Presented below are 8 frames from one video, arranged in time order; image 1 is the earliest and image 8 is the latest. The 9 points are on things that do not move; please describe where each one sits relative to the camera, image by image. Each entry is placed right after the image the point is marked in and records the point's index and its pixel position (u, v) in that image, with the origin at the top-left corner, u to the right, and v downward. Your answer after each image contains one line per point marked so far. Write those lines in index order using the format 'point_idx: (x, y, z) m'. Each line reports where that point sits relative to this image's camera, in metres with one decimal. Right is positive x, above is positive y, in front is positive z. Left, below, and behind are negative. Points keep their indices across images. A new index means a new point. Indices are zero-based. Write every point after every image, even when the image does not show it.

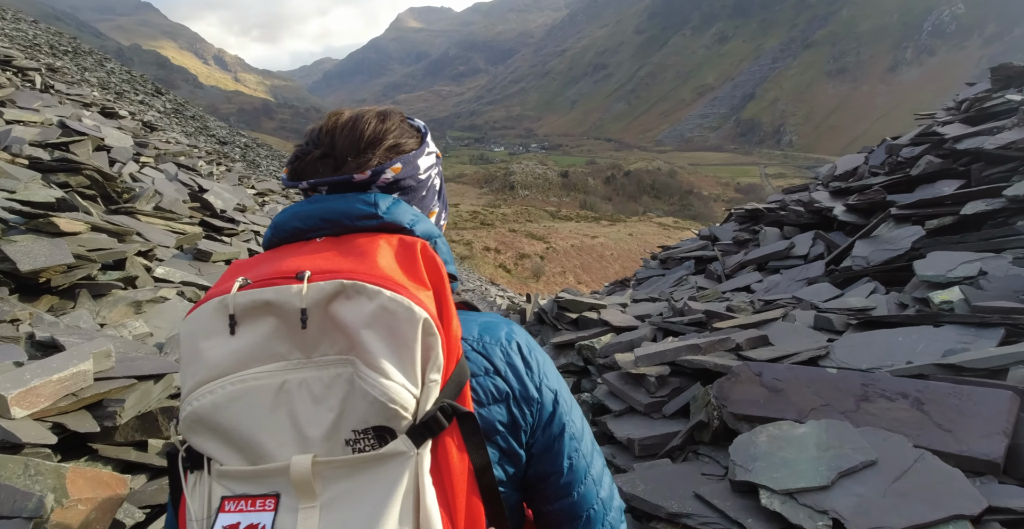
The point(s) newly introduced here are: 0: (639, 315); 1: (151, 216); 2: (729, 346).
0: (+1.8, -0.7, +8.8) m
1: (-5.5, +0.8, +9.6) m
2: (+2.0, -0.8, +5.6) m
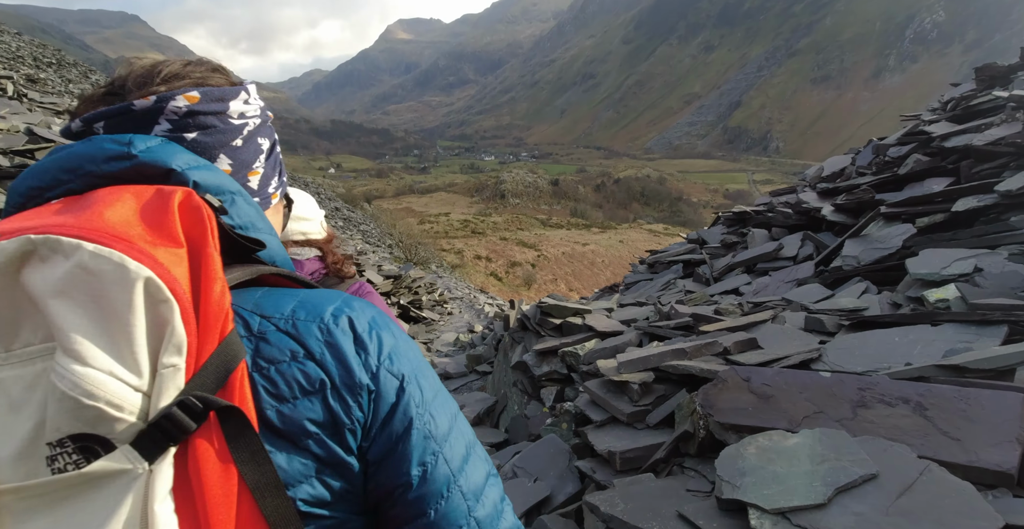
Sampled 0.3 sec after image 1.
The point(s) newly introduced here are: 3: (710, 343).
0: (+1.6, -0.8, +8.4) m
1: (-5.8, +0.7, +9.2) m
2: (+1.8, -0.7, +5.3) m
3: (+1.7, -0.7, +5.3) m
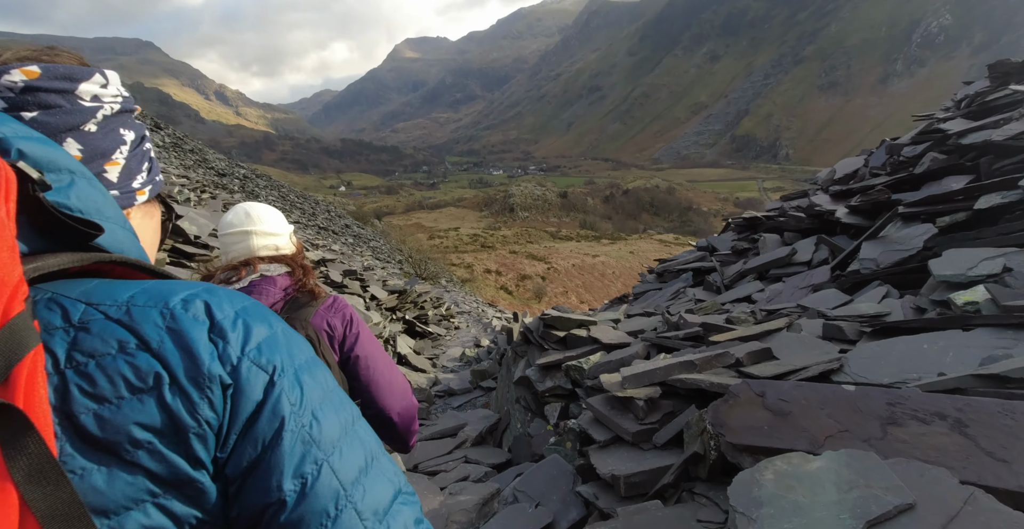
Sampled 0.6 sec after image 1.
0: (+1.6, -0.9, +8.1) m
1: (-5.8, +0.4, +9.0) m
2: (+1.7, -0.8, +4.9) m
3: (+1.7, -0.7, +5.0) m
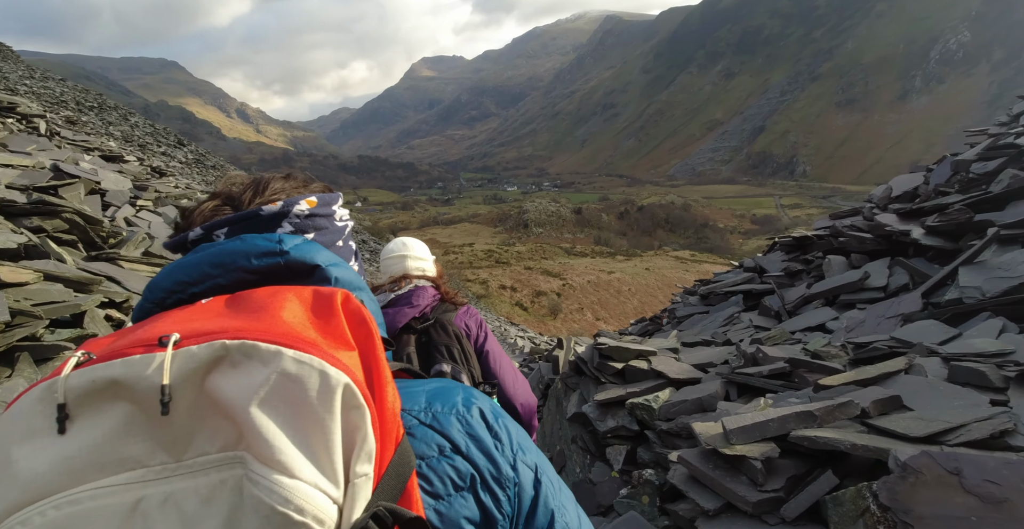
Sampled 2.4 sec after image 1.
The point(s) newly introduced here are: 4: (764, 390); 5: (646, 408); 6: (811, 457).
0: (+2.2, -1.2, +7.3) m
1: (-5.1, +0.1, +8.4) m
2: (+2.3, -1.0, +4.2) m
3: (+2.3, -1.0, +4.2) m
4: (+2.5, -1.3, +6.0) m
5: (+1.4, -1.5, +6.2) m
6: (+2.0, -1.3, +4.0) m
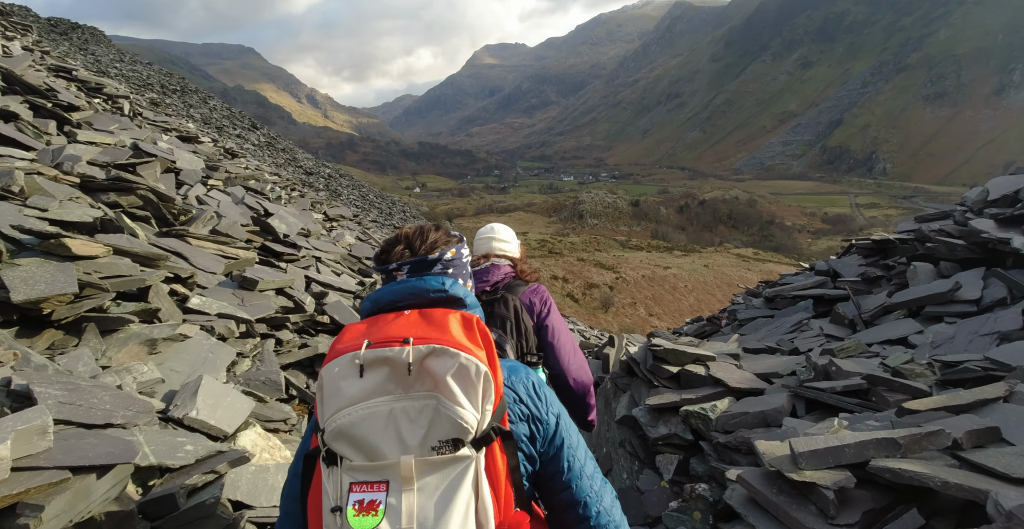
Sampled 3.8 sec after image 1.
0: (+2.8, -1.2, +6.9) m
1: (-4.4, +0.4, +8.6) m
2: (+2.6, -1.1, +3.7) m
3: (+2.6, -1.0, +3.8) m
4: (+3.0, -1.3, +5.6) m
5: (+1.8, -1.5, +5.8) m
6: (+2.2, -1.3, +3.6) m
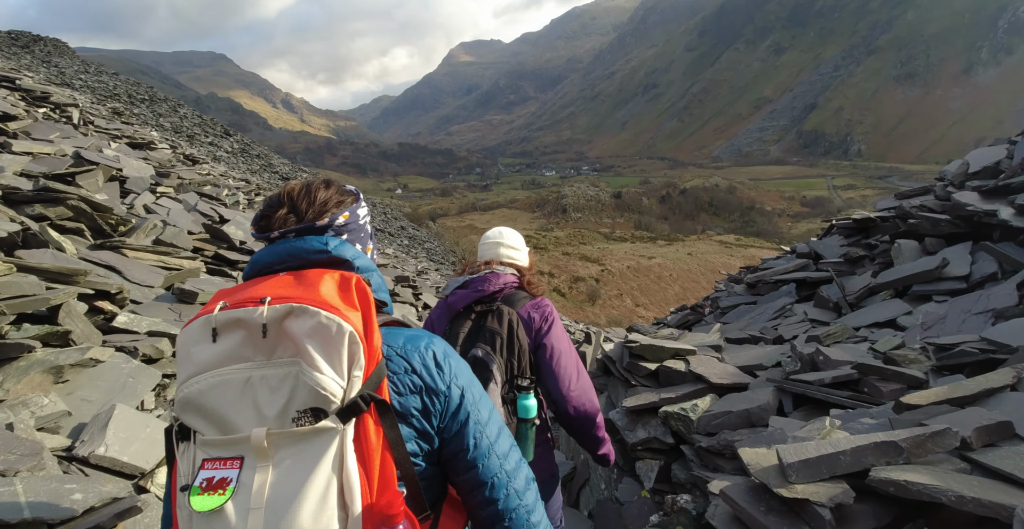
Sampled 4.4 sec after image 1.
0: (+2.5, -1.1, +6.4) m
1: (-4.8, +0.2, +8.0) m
2: (+2.3, -1.0, +3.3) m
3: (+2.3, -0.9, +3.3) m
4: (+2.6, -1.2, +5.1) m
5: (+1.5, -1.4, +5.4) m
6: (+1.9, -1.2, +3.1) m
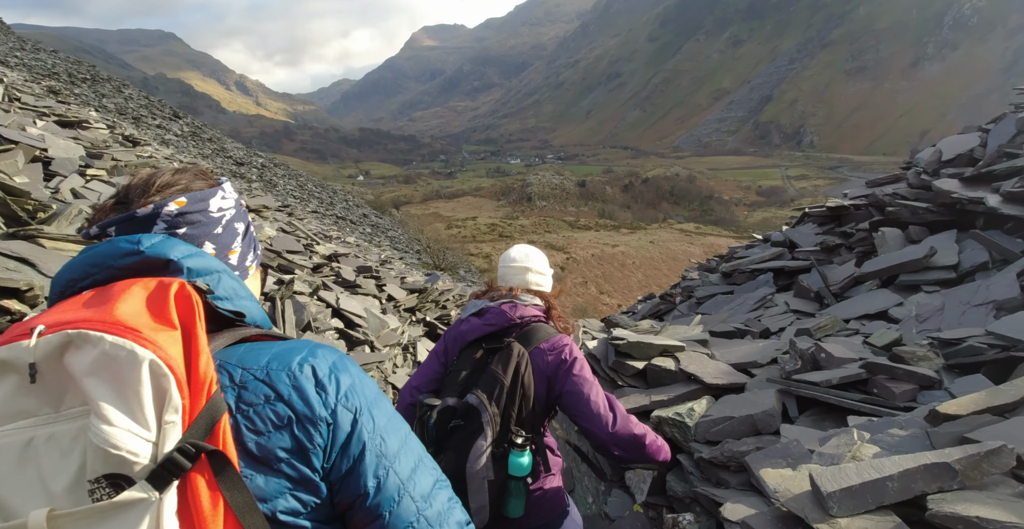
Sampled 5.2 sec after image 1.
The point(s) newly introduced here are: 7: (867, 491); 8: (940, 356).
0: (+2.2, -1.0, +6.0) m
1: (-5.2, +0.3, +7.1) m
2: (+2.3, -0.9, +2.8) m
3: (+2.2, -0.9, +2.9) m
4: (+2.5, -1.1, +4.7) m
5: (+1.3, -1.3, +4.9) m
6: (+1.9, -1.2, +2.7) m
7: (+1.6, -1.0, +2.7) m
8: (+3.5, -0.8, +5.1) m
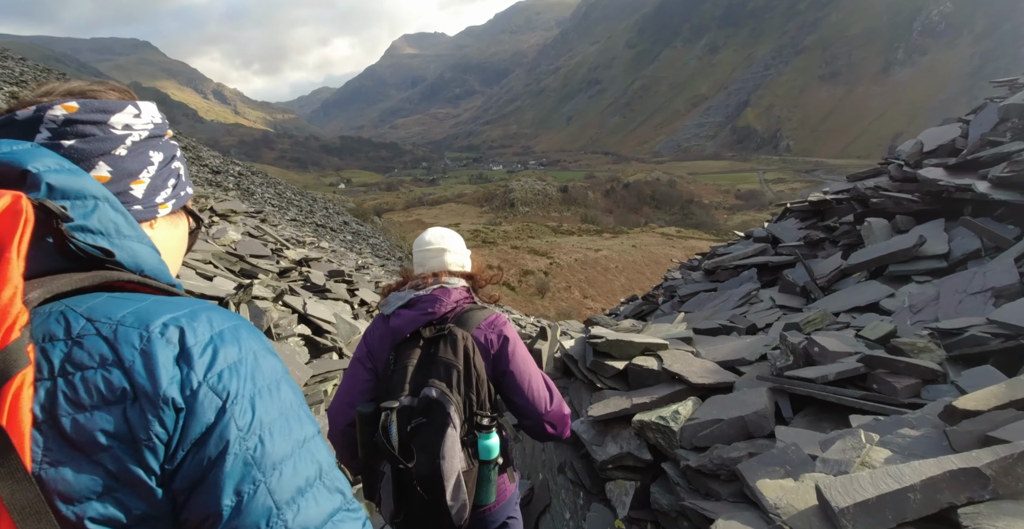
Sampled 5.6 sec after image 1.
0: (+1.9, -0.9, +5.5) m
1: (-5.5, +0.3, +6.5) m
2: (+2.1, -0.8, +2.4) m
3: (+2.1, -0.7, +2.4) m
4: (+2.2, -1.0, +4.2) m
5: (+1.1, -1.2, +4.4) m
6: (+1.7, -1.1, +2.2) m
7: (+1.4, -0.9, +2.3) m
8: (+3.3, -0.6, +4.7) m
